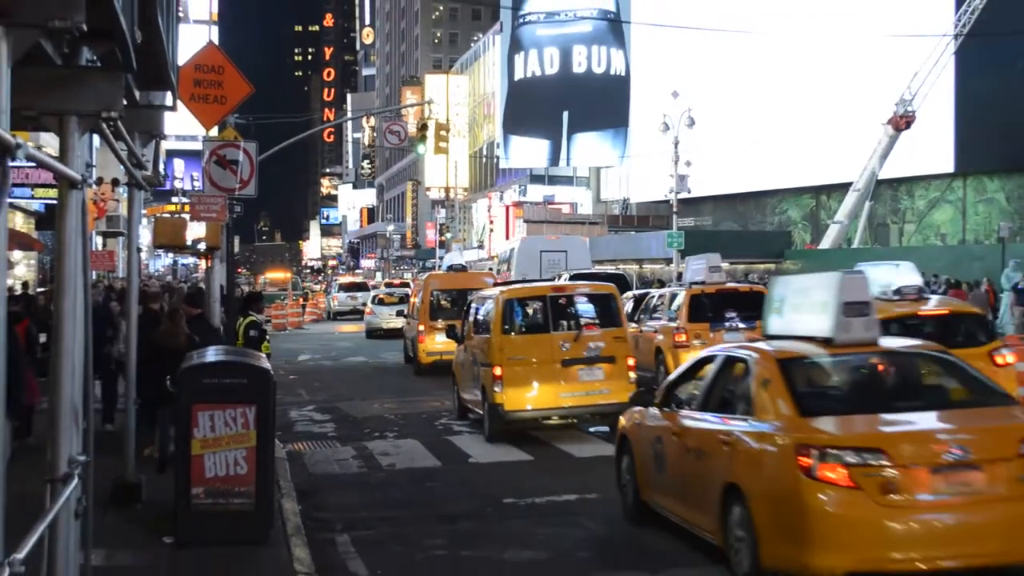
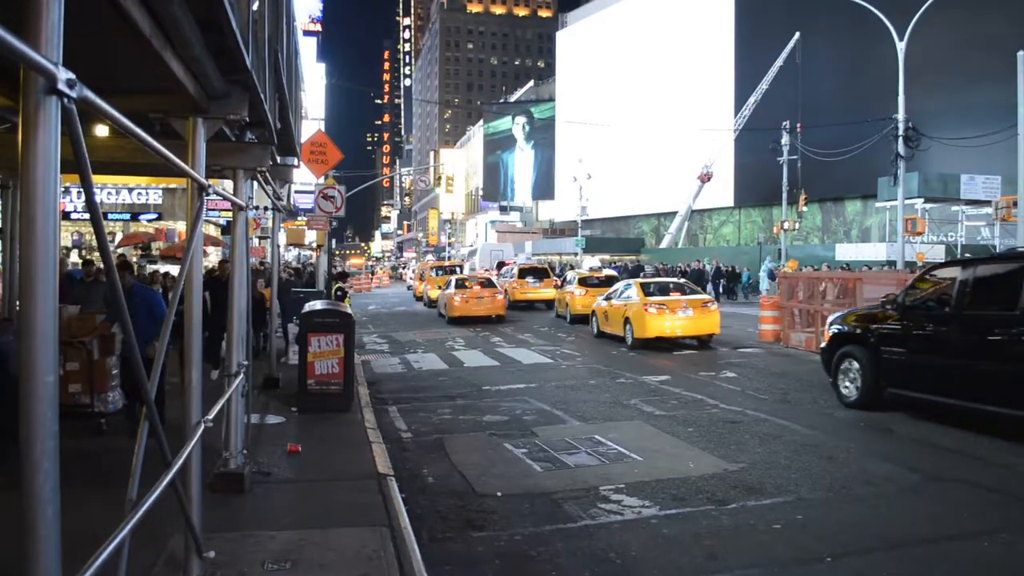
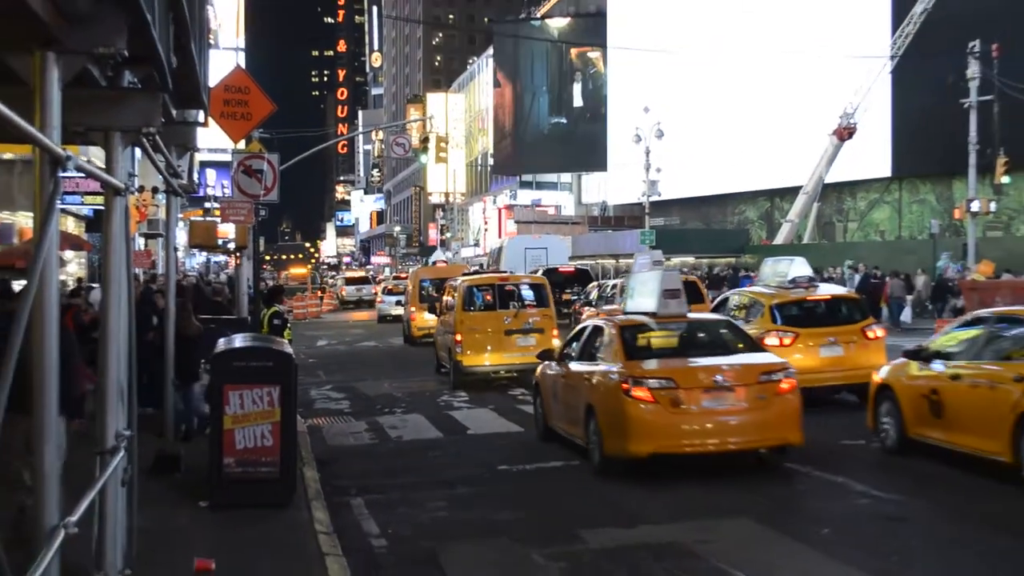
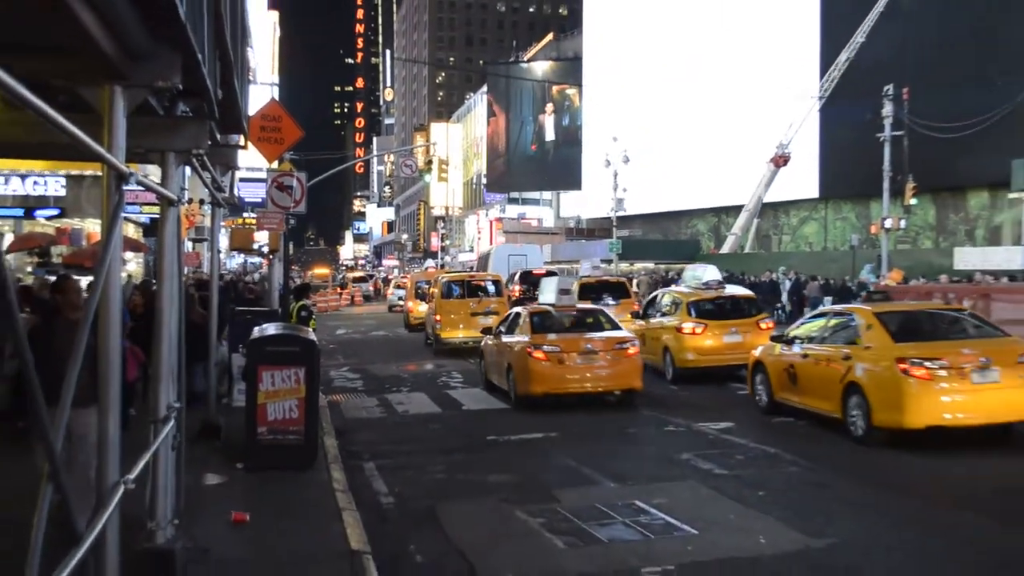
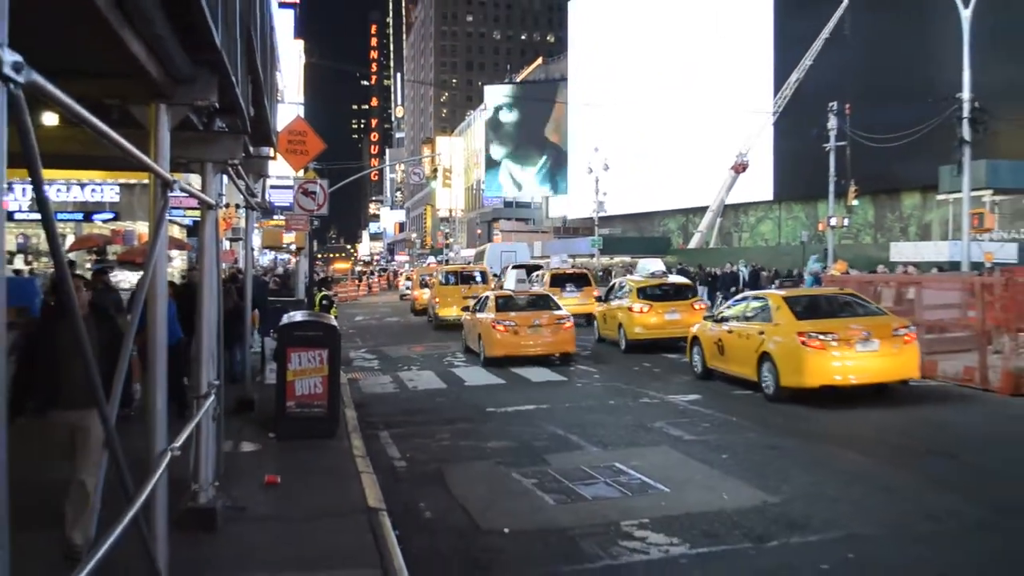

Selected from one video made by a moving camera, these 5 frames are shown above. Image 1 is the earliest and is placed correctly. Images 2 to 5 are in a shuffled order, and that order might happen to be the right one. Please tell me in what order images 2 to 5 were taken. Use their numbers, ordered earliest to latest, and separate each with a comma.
3, 4, 5, 2
